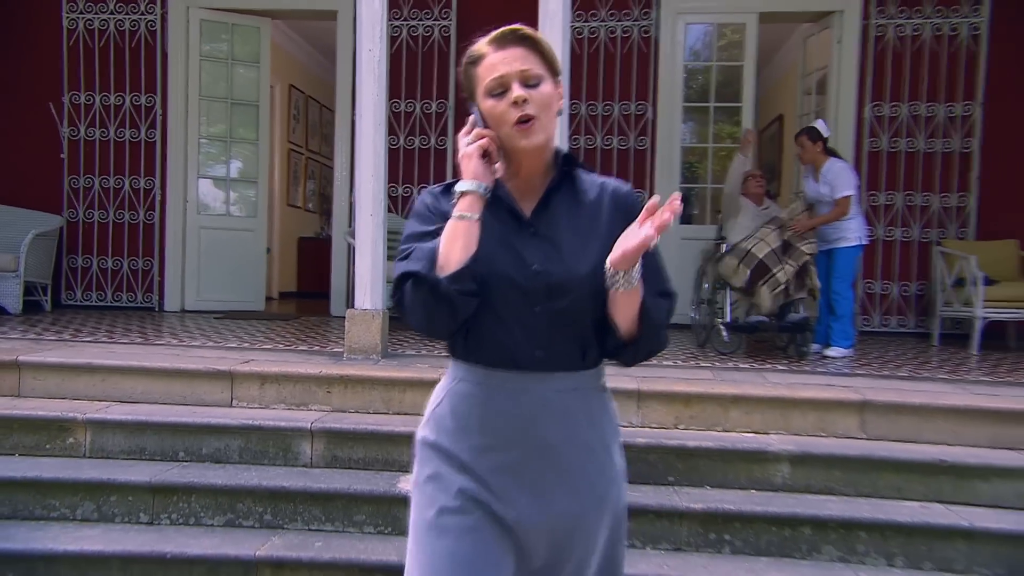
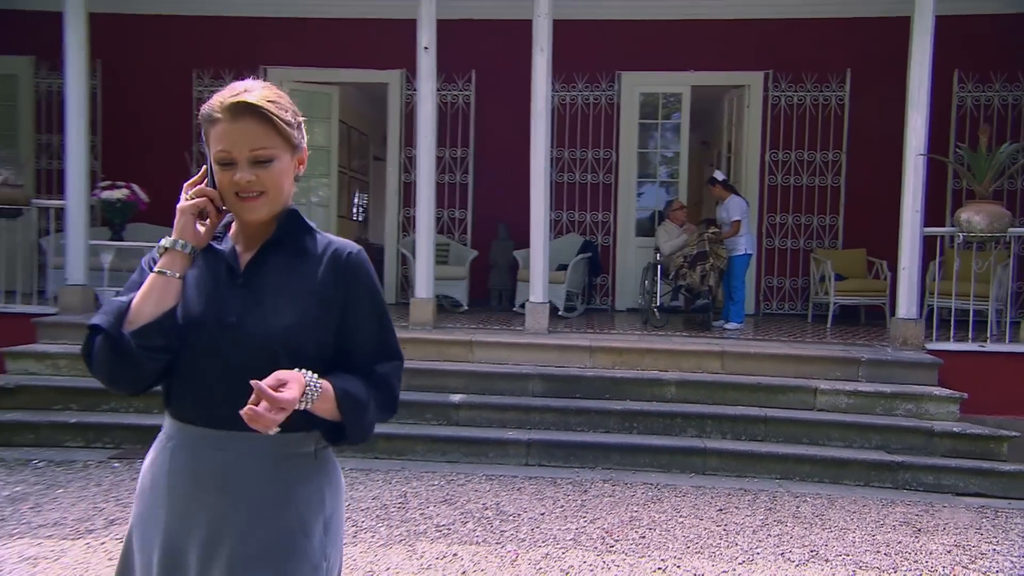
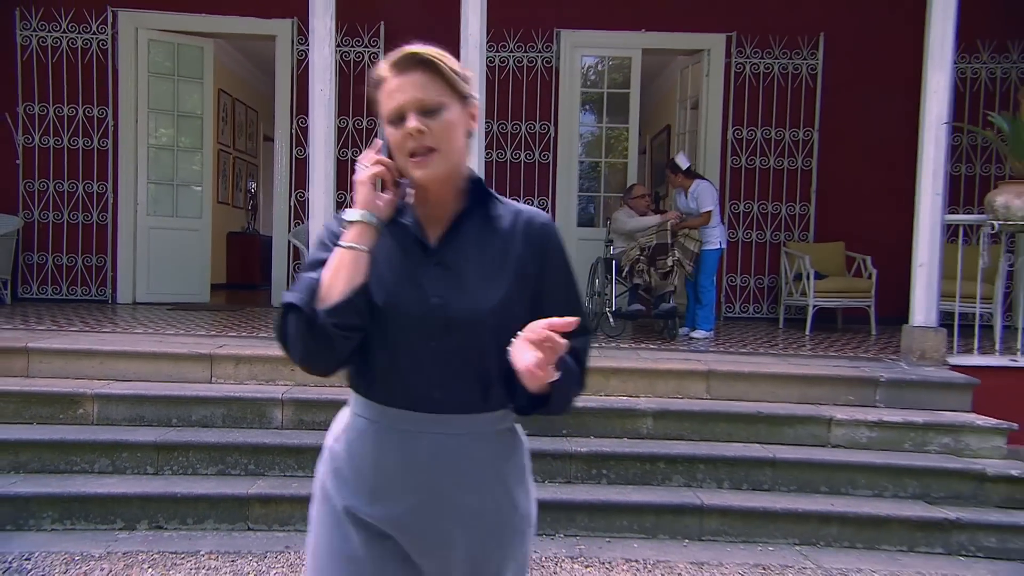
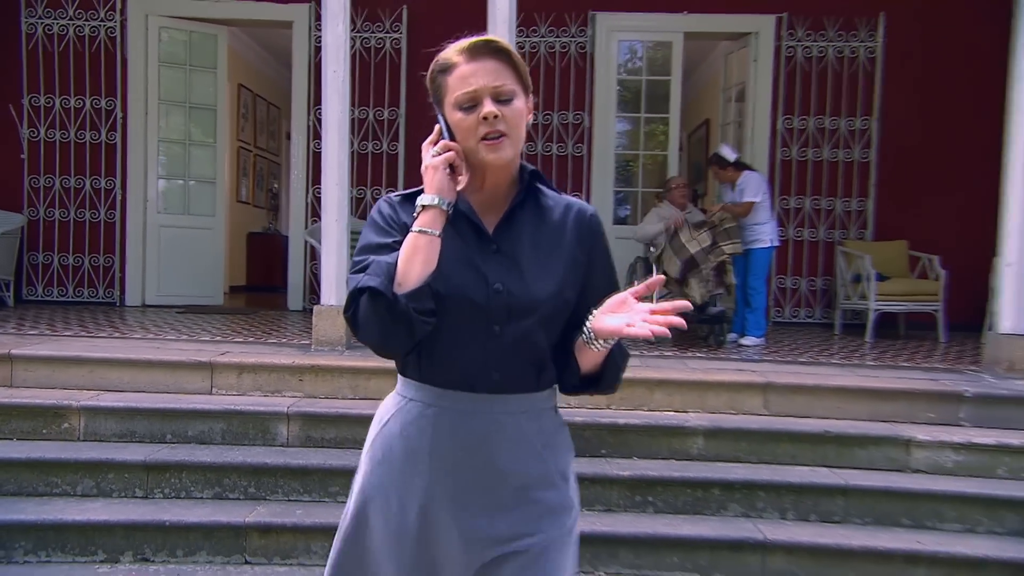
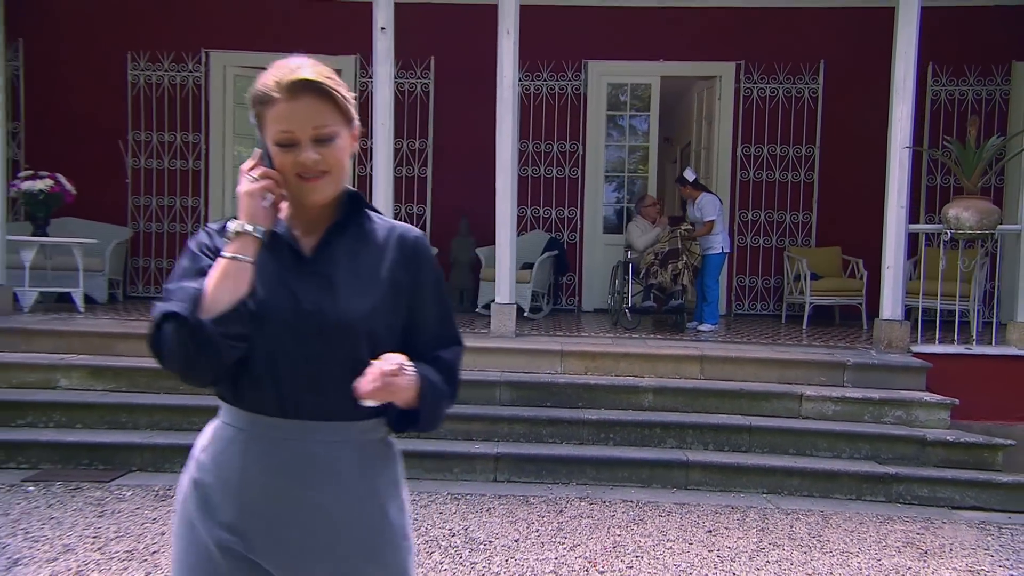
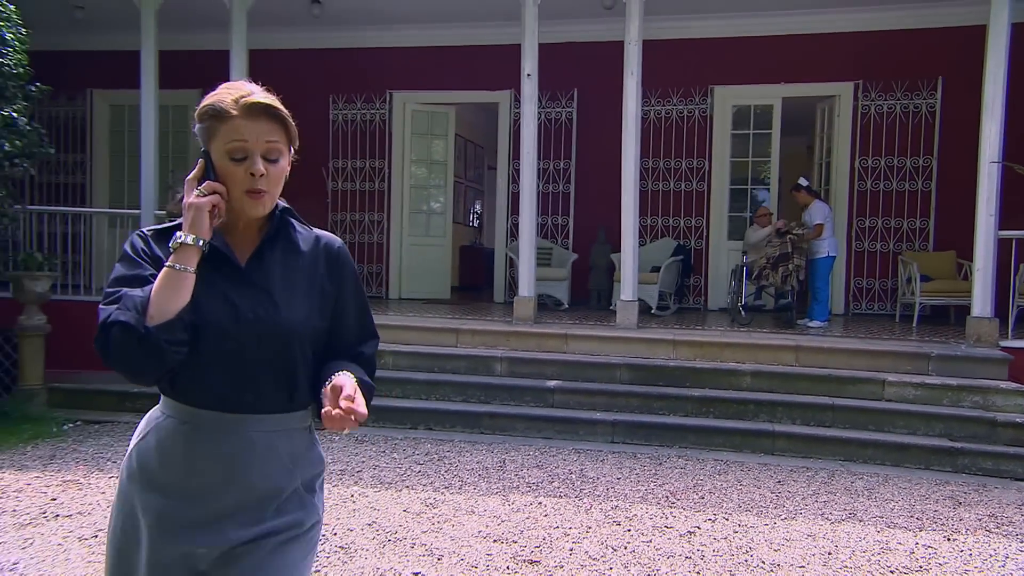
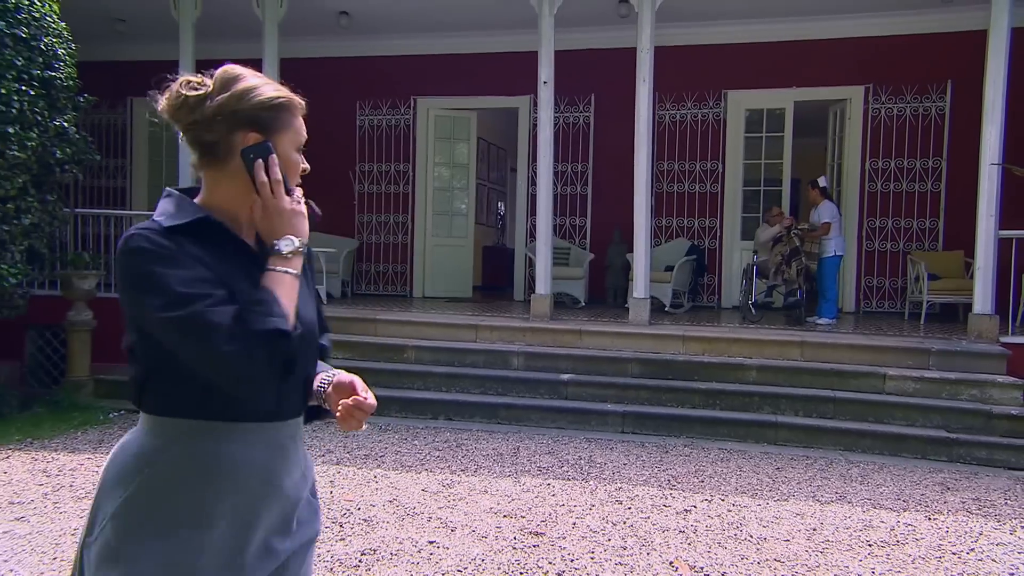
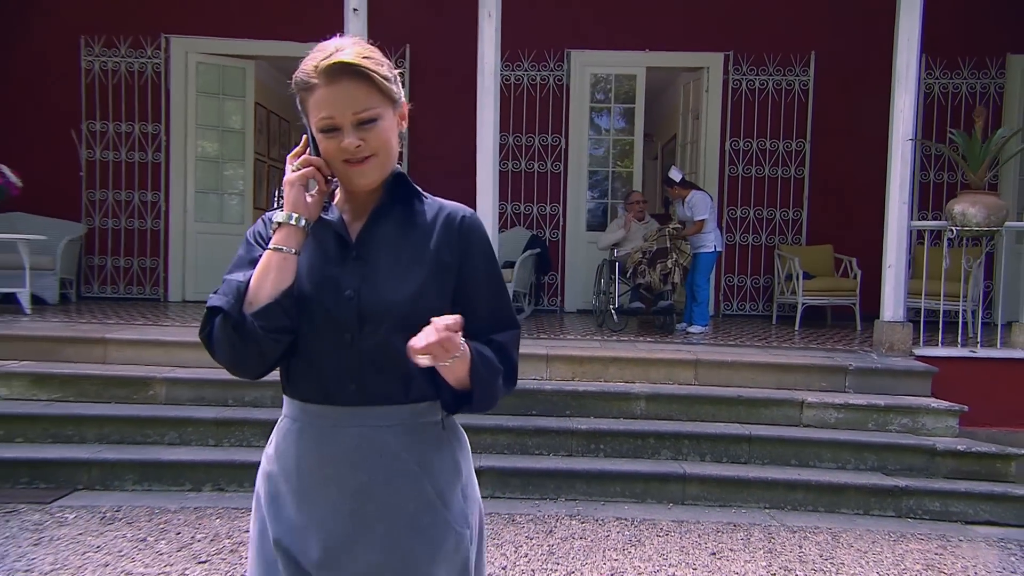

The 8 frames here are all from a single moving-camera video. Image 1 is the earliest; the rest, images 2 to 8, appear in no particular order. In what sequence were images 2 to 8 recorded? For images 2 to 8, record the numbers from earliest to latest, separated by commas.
4, 3, 8, 5, 2, 6, 7
